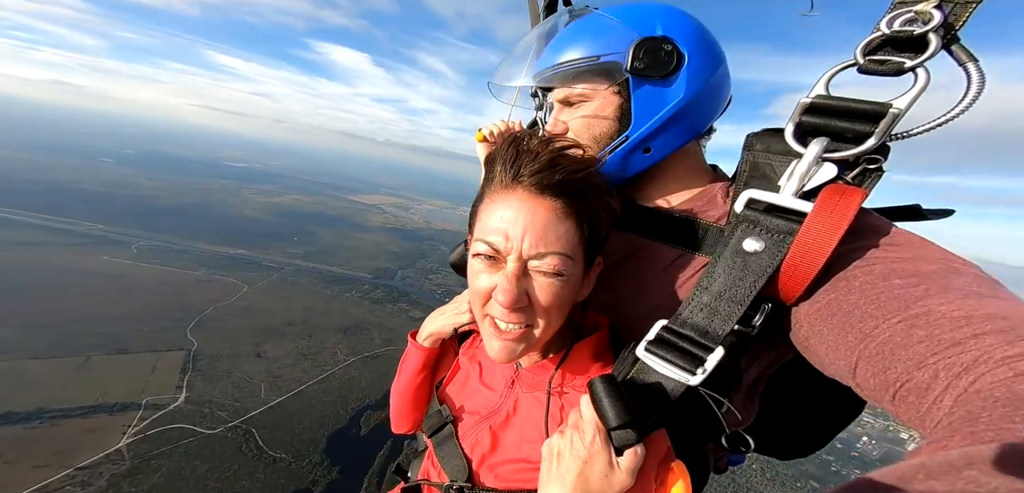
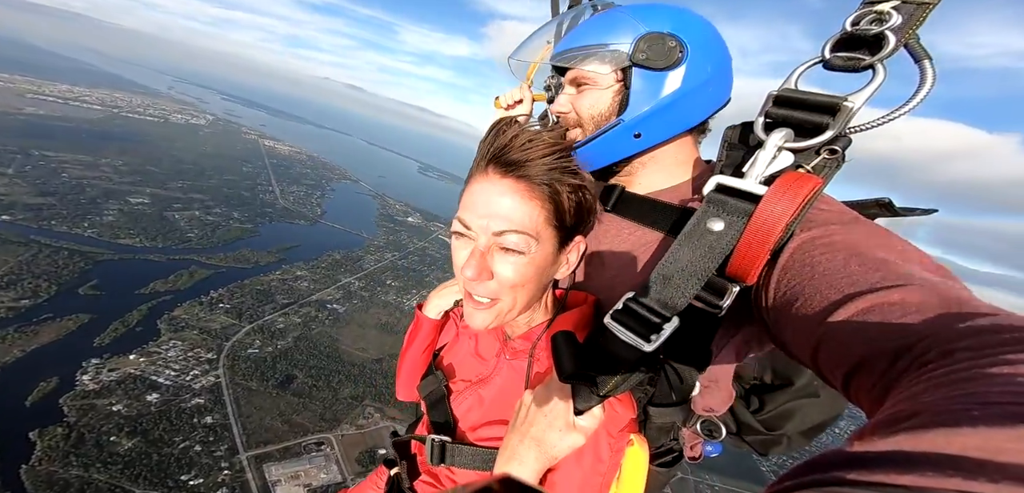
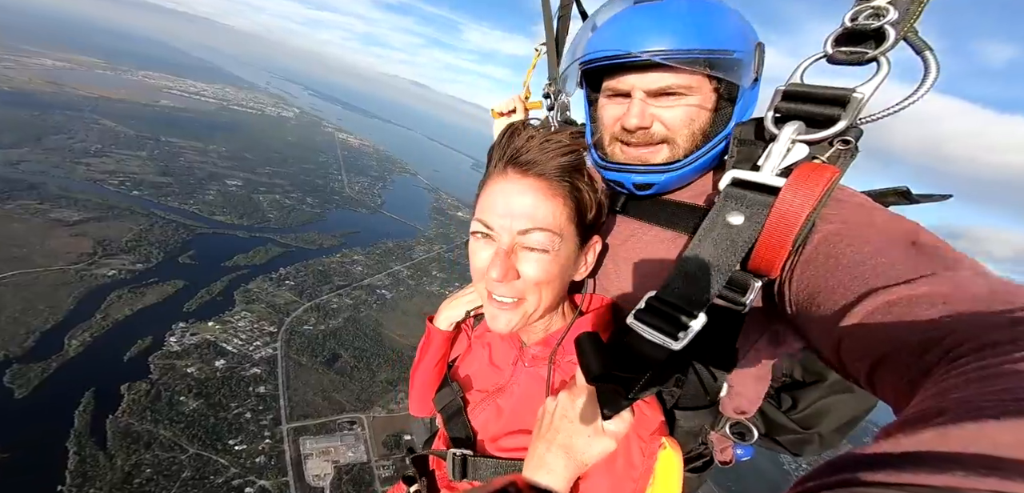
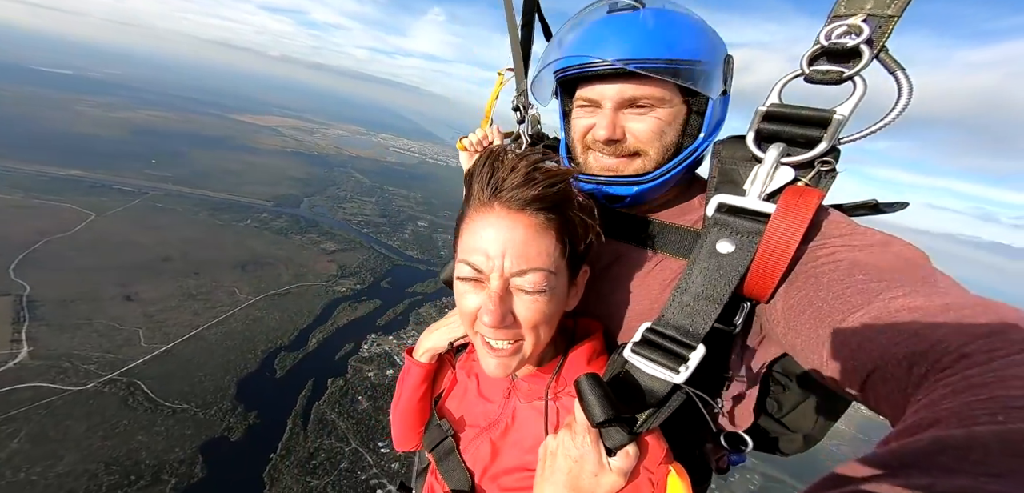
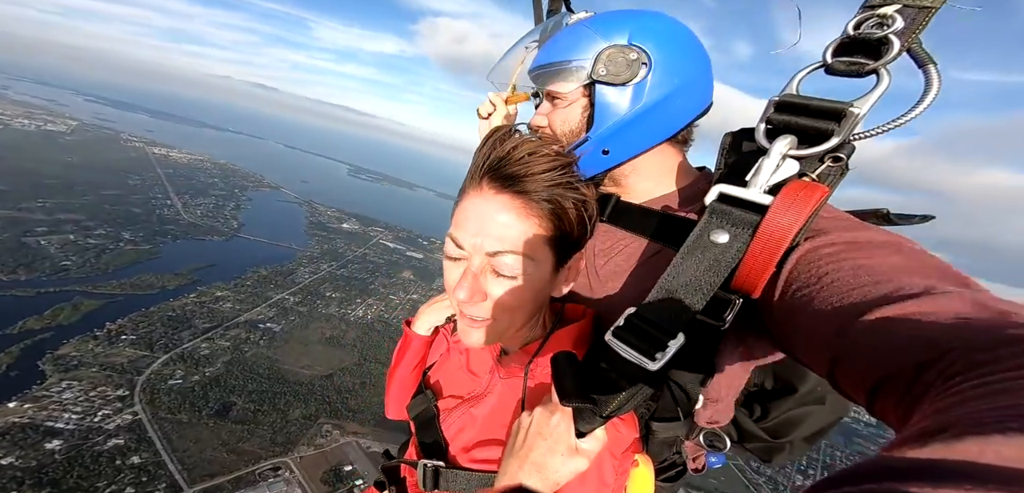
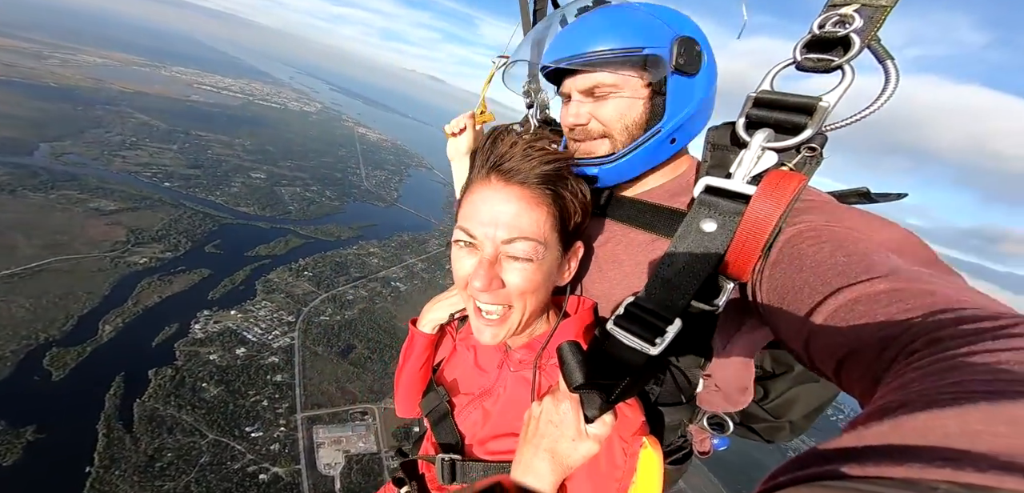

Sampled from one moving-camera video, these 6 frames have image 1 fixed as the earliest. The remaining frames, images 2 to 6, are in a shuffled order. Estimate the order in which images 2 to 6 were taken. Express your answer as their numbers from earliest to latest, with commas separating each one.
4, 6, 3, 2, 5
